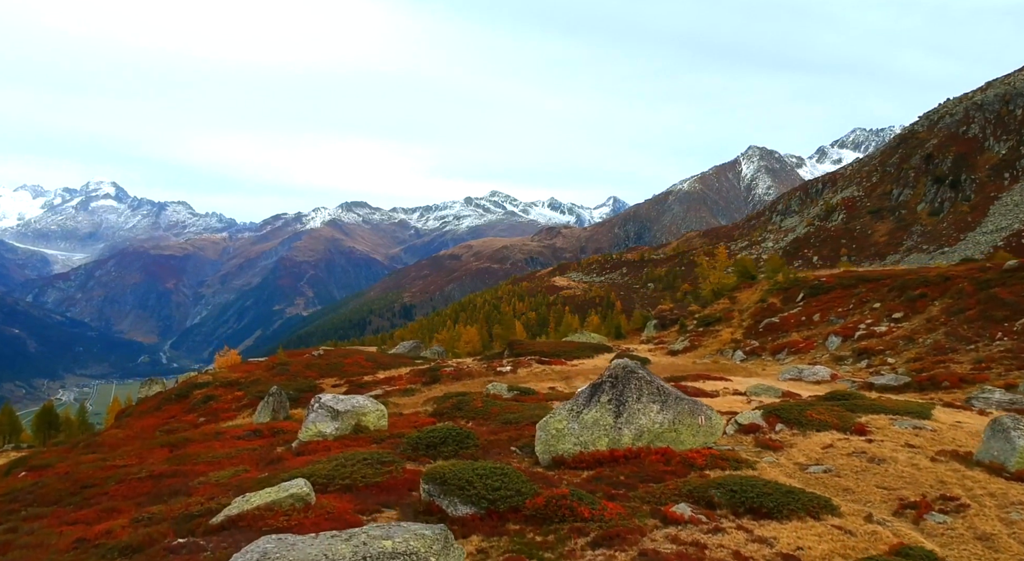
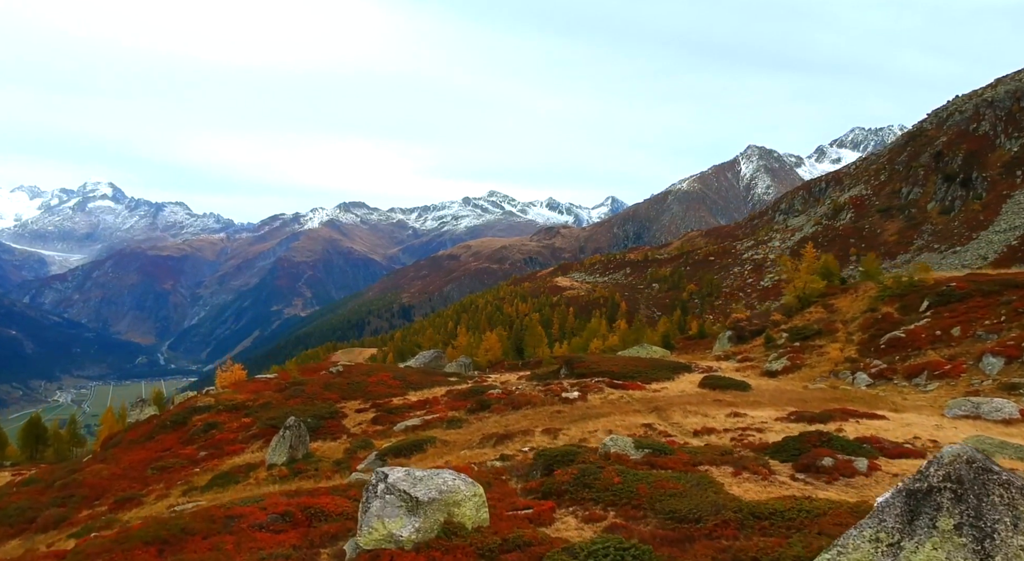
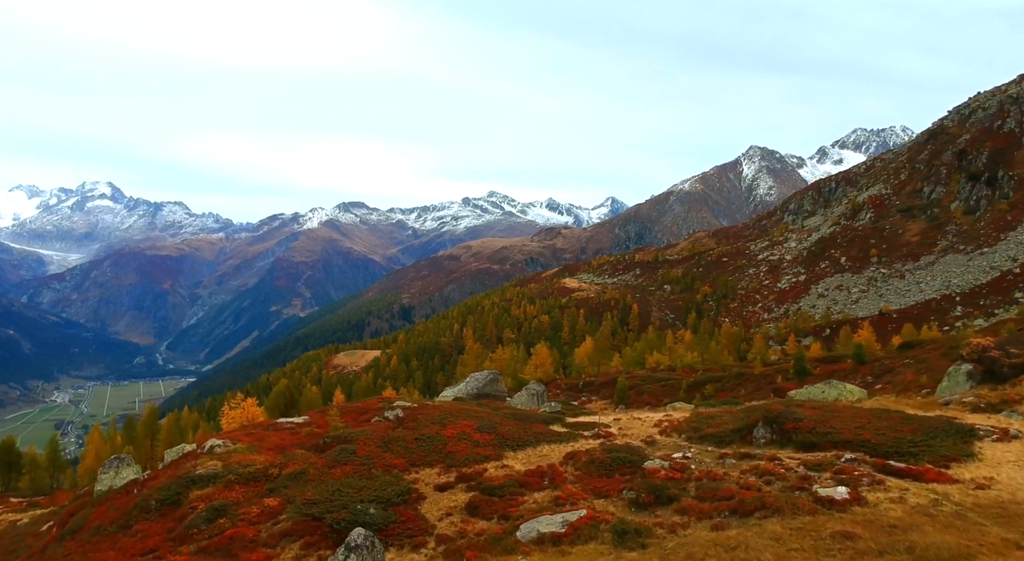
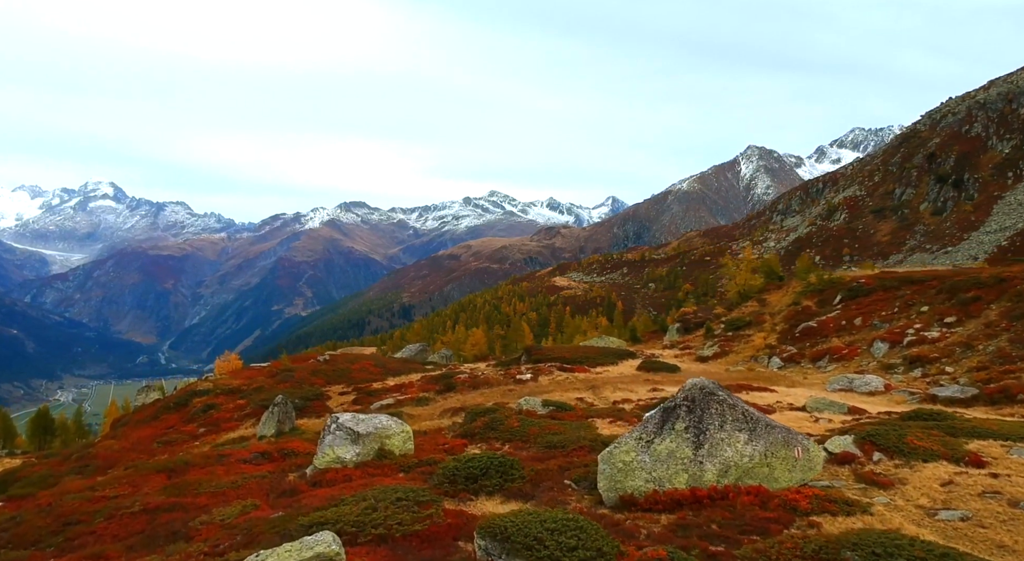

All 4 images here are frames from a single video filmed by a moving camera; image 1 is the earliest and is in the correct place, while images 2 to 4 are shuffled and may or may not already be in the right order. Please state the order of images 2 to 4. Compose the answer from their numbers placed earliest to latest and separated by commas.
4, 2, 3
